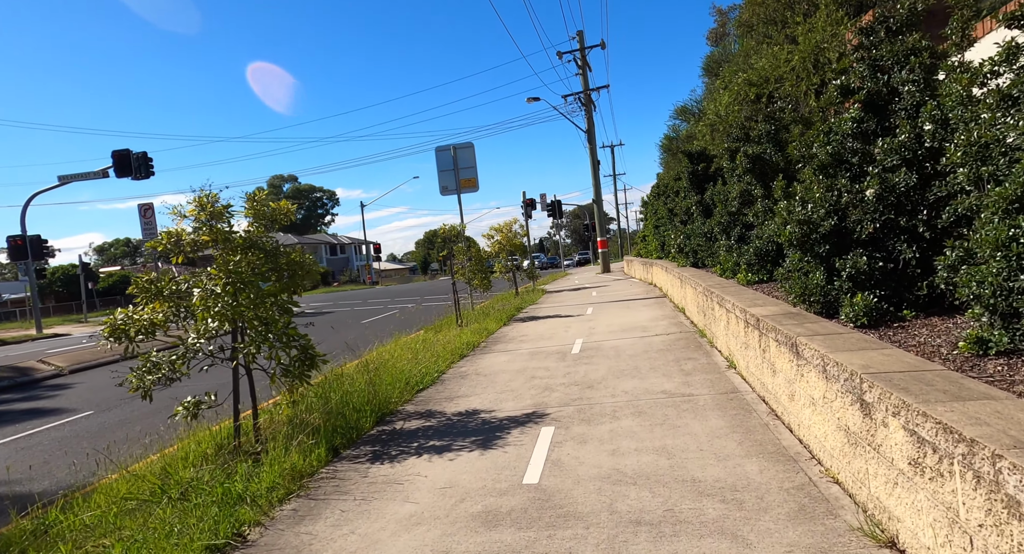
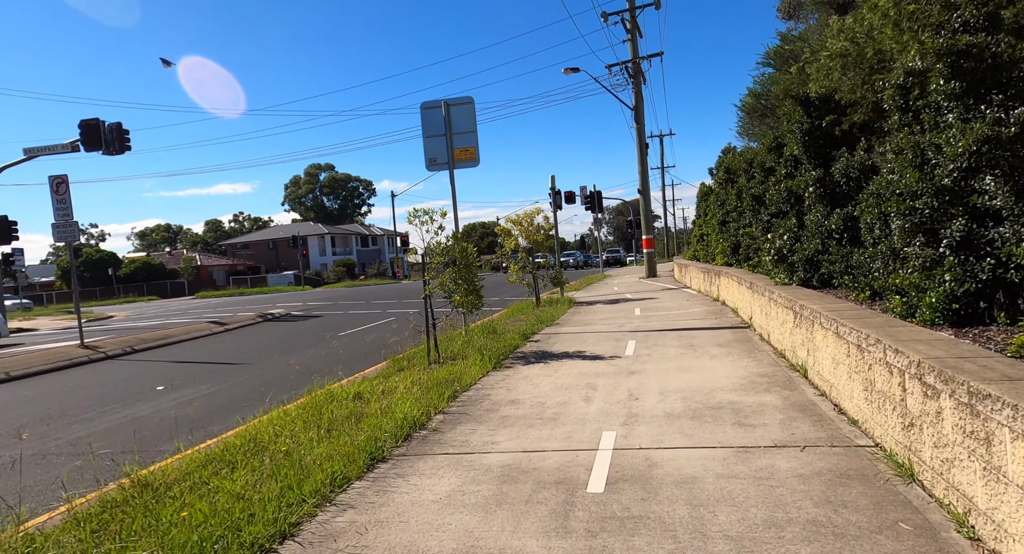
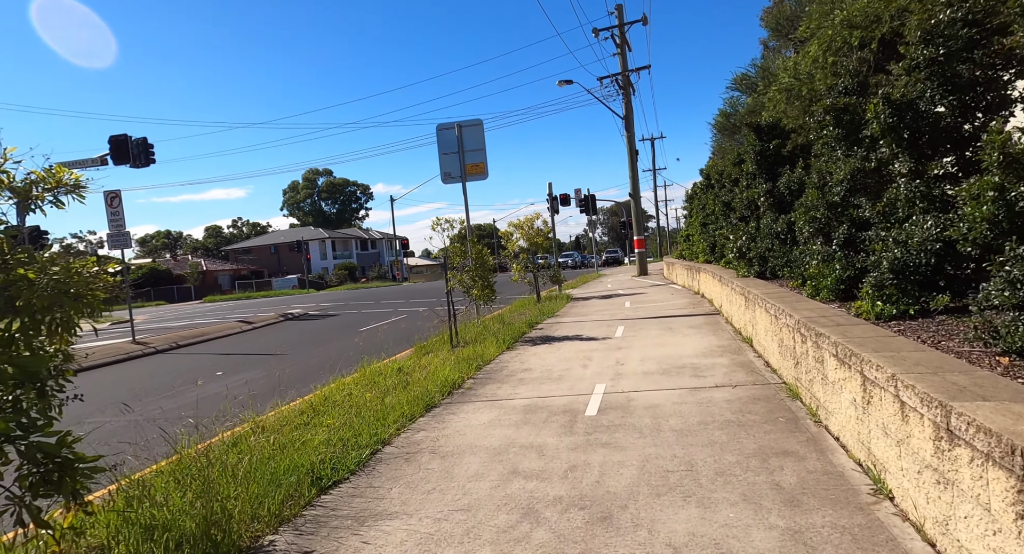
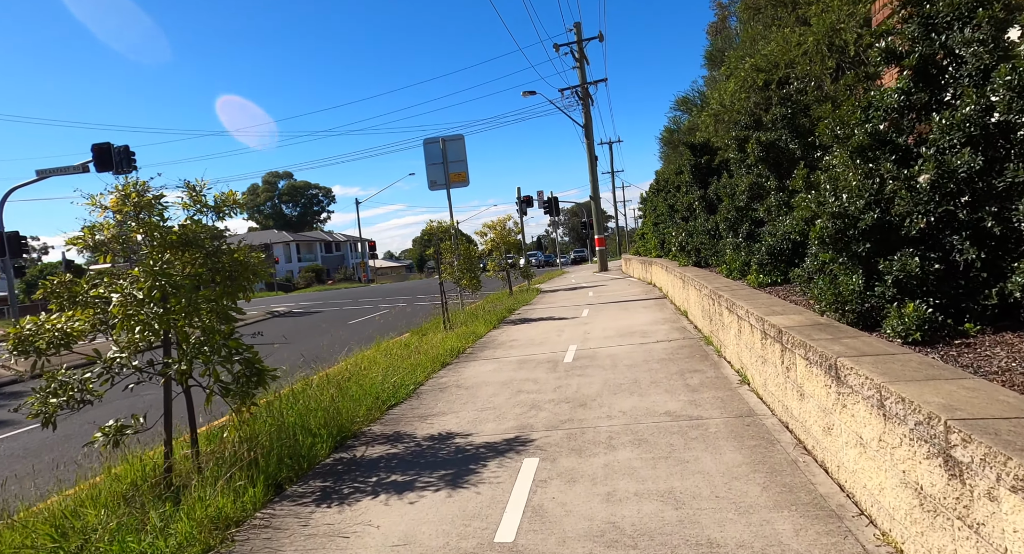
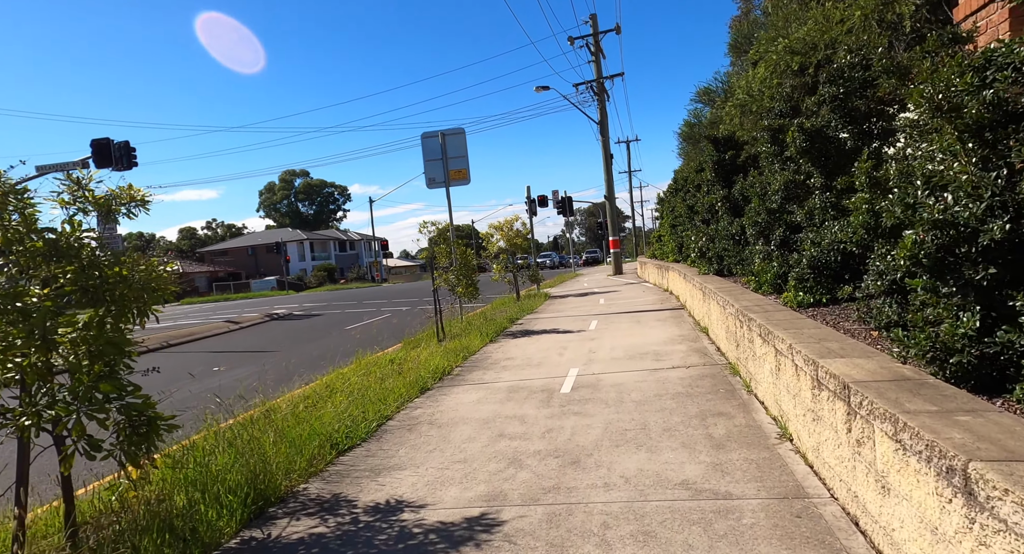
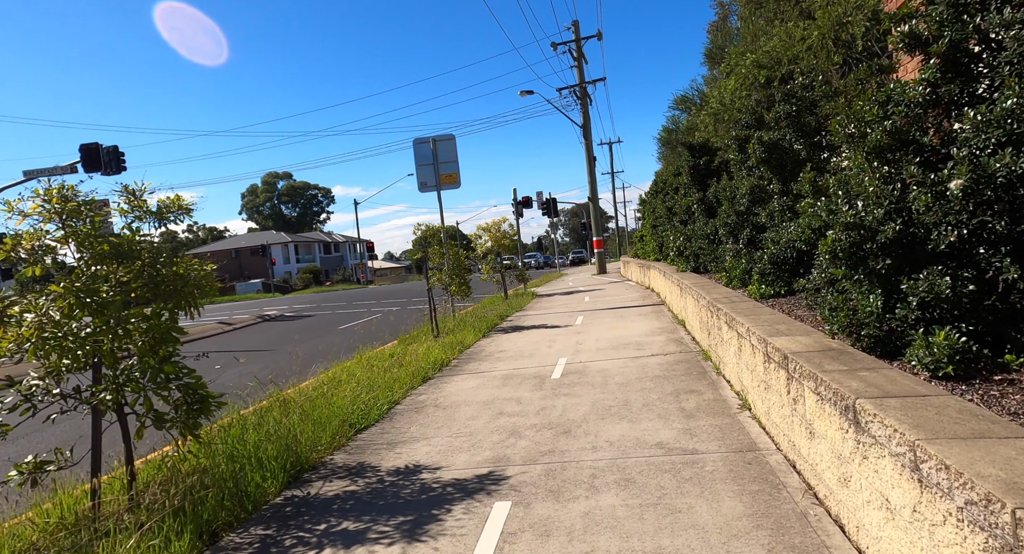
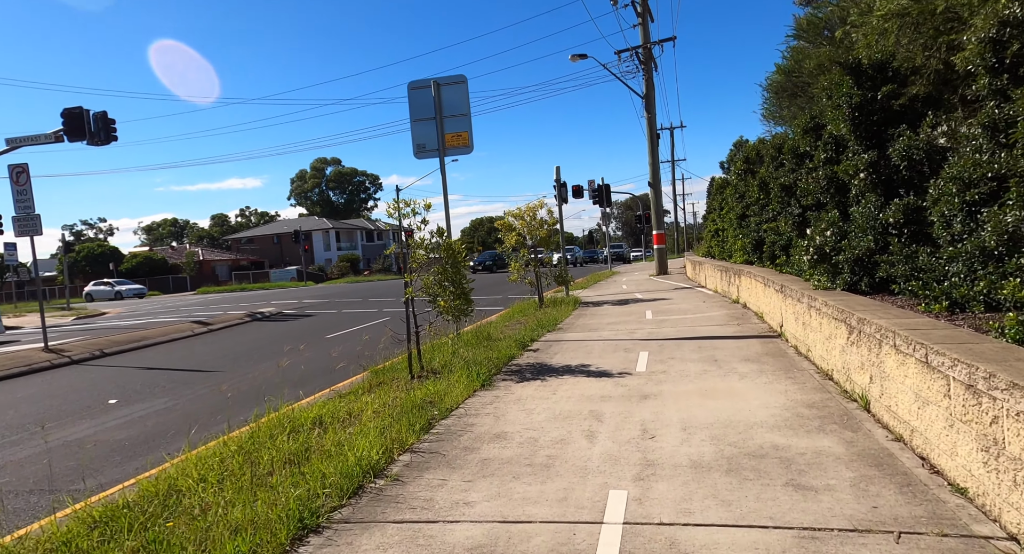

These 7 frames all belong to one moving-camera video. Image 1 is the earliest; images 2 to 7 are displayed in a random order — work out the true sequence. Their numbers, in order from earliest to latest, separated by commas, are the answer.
4, 6, 5, 3, 2, 7
